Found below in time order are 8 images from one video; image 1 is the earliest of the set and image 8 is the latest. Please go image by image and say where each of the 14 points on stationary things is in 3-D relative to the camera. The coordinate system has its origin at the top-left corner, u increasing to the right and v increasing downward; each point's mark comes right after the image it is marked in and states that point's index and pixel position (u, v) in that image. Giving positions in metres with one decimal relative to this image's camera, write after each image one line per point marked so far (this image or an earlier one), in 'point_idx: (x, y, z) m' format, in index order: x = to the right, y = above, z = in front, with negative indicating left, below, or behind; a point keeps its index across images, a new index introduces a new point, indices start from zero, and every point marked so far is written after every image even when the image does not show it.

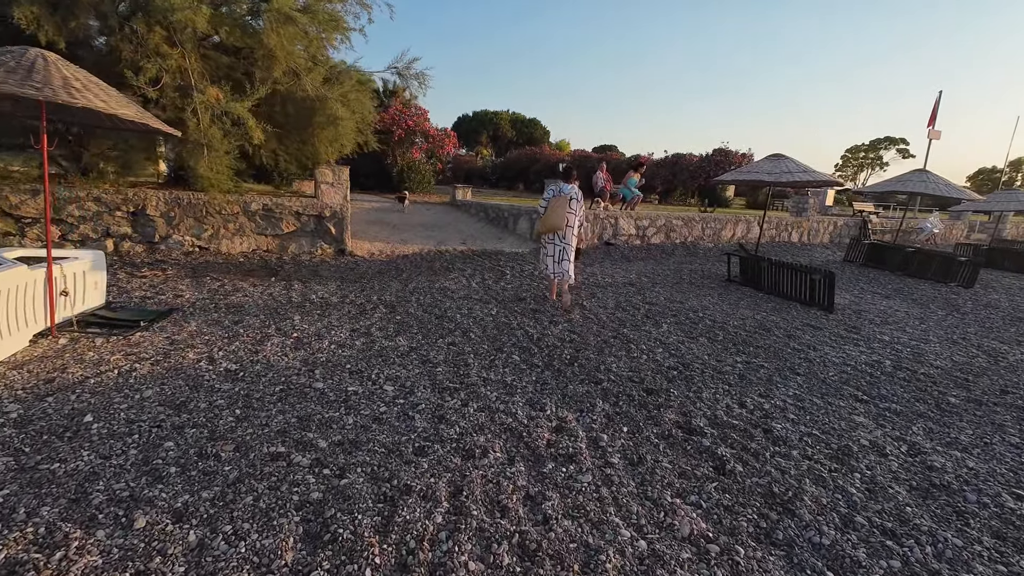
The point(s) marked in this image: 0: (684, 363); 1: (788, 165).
0: (+1.7, -0.7, +4.1) m
1: (+4.7, +2.1, +7.3) m
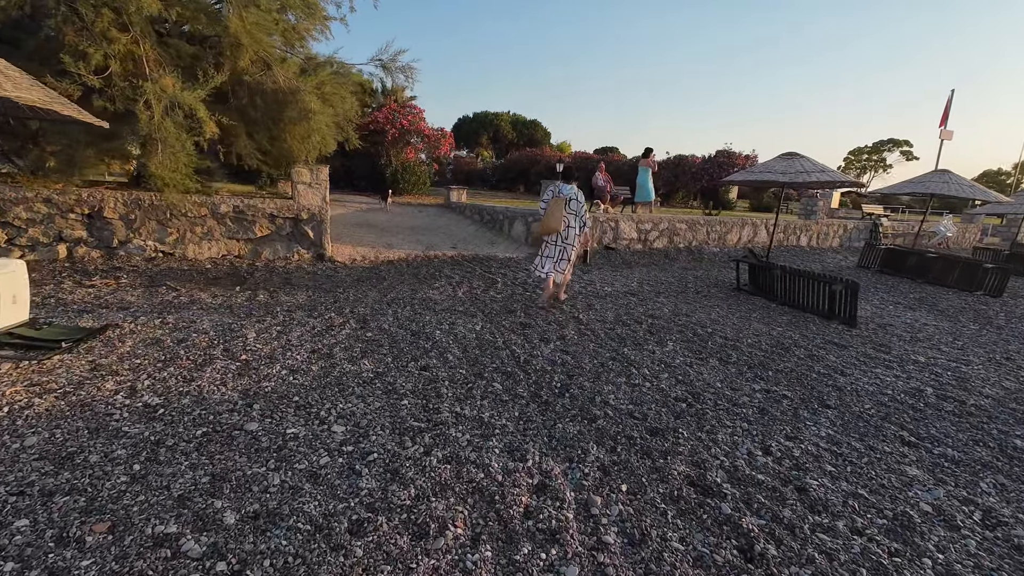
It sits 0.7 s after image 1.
0: (+1.5, -0.9, +3.6) m
1: (+4.6, +1.9, +6.7) m
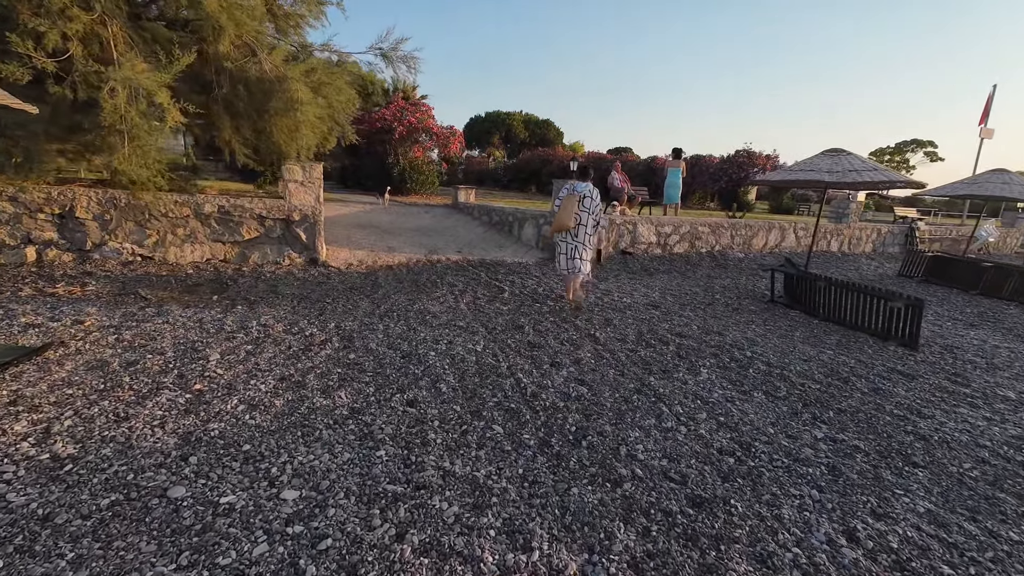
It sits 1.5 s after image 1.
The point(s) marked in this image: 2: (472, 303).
0: (+1.5, -1.0, +2.9) m
1: (+4.7, +1.8, +5.9) m
2: (-0.5, -0.2, +5.9) m
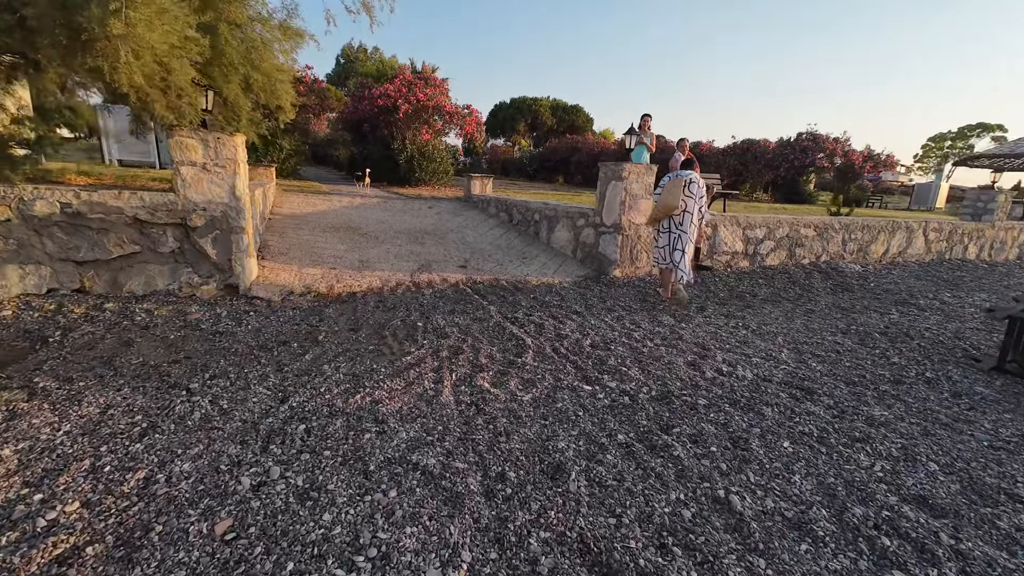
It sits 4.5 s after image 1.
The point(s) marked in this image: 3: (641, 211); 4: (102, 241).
0: (+1.6, -1.6, +0.1) m
1: (+5.0, +1.2, +3.0) m
2: (-0.3, -0.7, +3.2) m
3: (+1.9, +1.1, +6.2) m
4: (-4.0, +0.5, +4.2) m
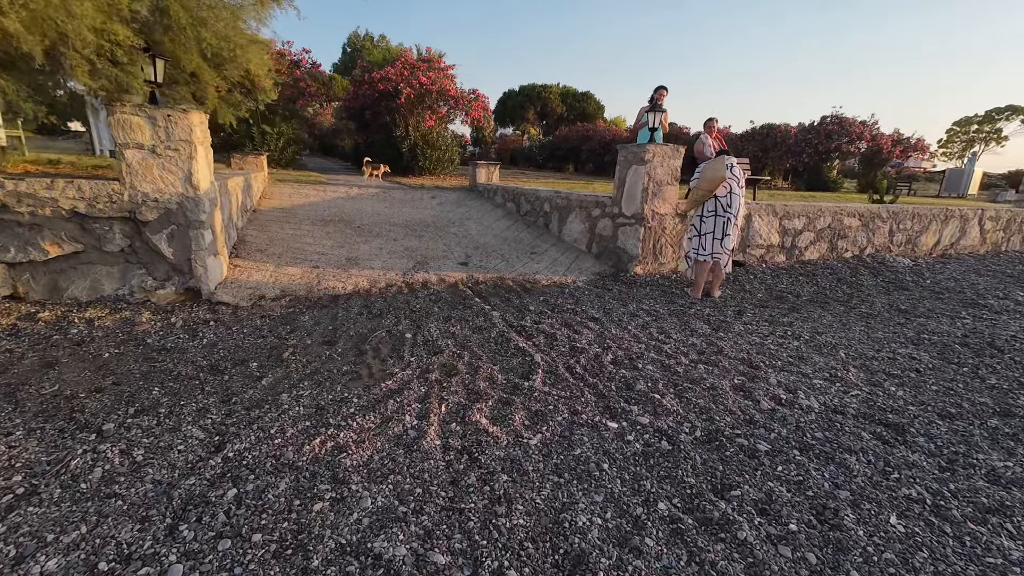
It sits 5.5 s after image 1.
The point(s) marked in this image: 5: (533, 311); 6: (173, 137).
0: (+1.5, -1.7, -0.6) m
1: (+5.0, +1.1, +2.1) m
2: (-0.3, -0.8, +2.6) m
3: (+2.0, +1.1, +5.5) m
4: (-4.0, +0.4, +3.5) m
5: (+0.2, -0.2, +4.3) m
6: (-2.9, +1.3, +3.6) m
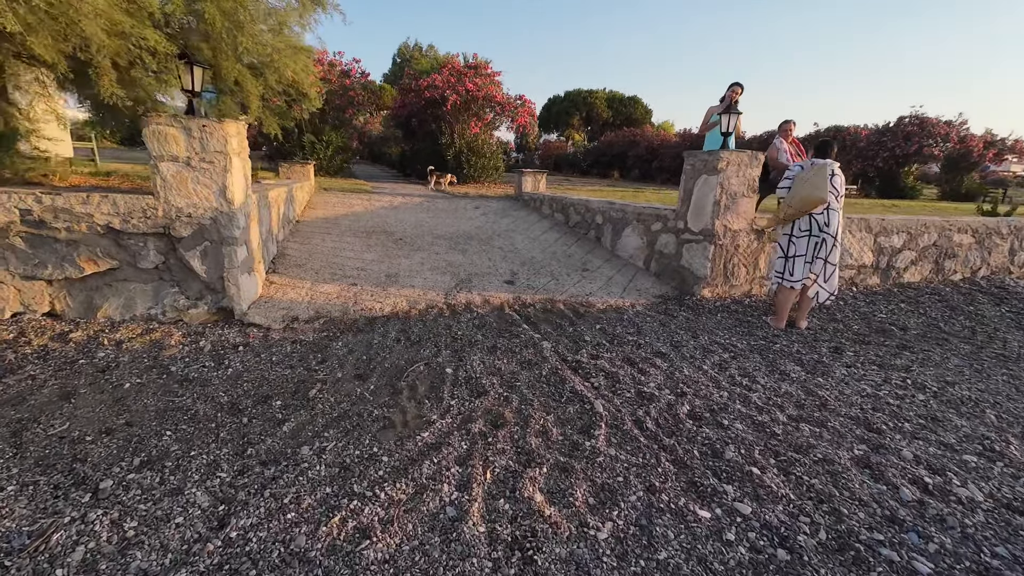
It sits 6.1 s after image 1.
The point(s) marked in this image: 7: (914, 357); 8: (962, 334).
0: (+1.5, -1.9, -1.2) m
1: (+5.2, +0.8, +1.2) m
2: (0.0, -1.0, +2.1) m
3: (+2.6, +0.8, +4.8) m
4: (-3.5, +0.3, +3.4) m
5: (+0.7, -0.5, +3.7) m
6: (-2.4, +1.1, +3.4) m
7: (+3.5, -0.6, +3.7) m
8: (+4.5, -0.5, +4.3) m
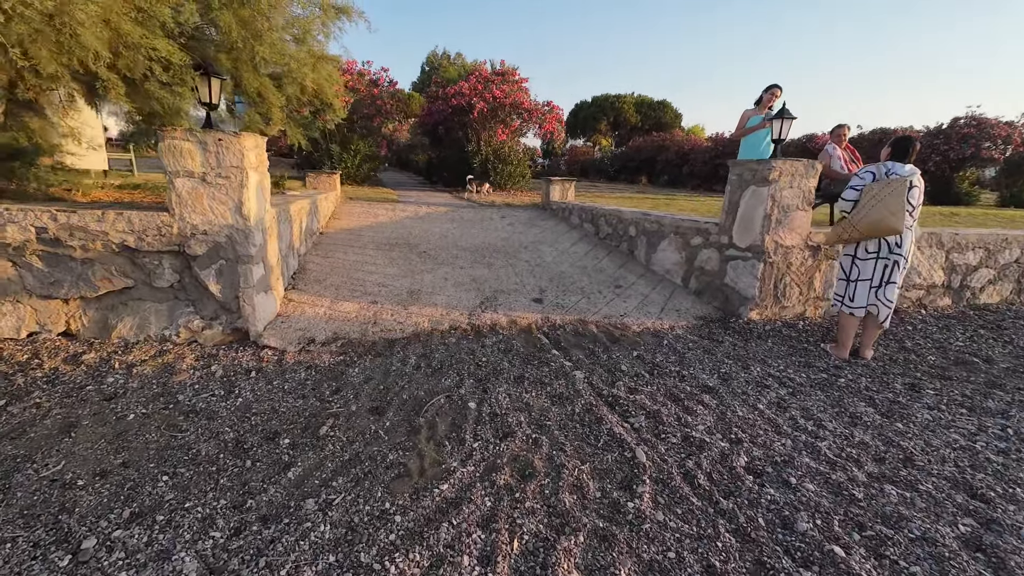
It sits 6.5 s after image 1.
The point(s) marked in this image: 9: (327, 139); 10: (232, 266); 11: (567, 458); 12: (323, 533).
0: (+1.4, -2.1, -1.7) m
1: (+5.3, +0.6, +0.6) m
2: (+0.1, -1.2, +1.8) m
3: (+2.9, +0.6, +4.3) m
4: (-3.3, +0.1, +3.3) m
5: (+0.9, -0.7, +3.4) m
6: (-2.2, +1.0, +3.3) m
7: (+3.7, -0.8, +3.2) m
8: (+4.8, -0.7, +3.7) m
9: (-5.1, +4.1, +11.8) m
10: (-2.3, +0.2, +3.4) m
11: (+0.3, -1.0, +2.4) m
12: (-0.8, -1.1, +1.9) m
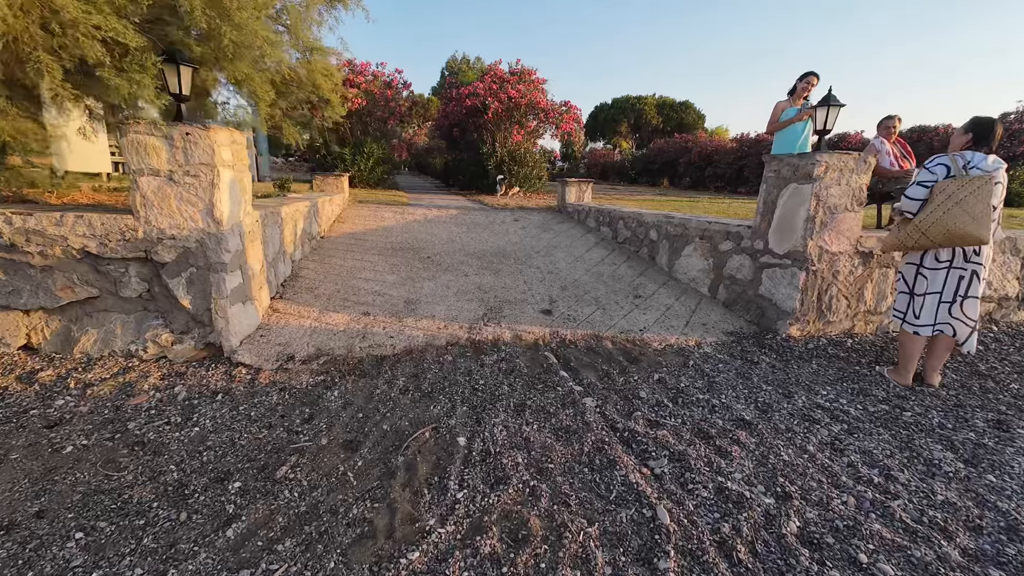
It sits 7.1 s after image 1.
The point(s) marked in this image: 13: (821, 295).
0: (+1.2, -2.1, -2.2) m
1: (+5.2, +0.5, -0.1) m
2: (0.0, -1.2, +1.3) m
3: (+2.9, +0.5, +3.8) m
4: (-3.3, 0.0, +3.0) m
5: (+0.9, -0.8, +2.9) m
6: (-2.2, +0.9, +2.9) m
7: (+3.7, -0.9, +2.6) m
8: (+4.8, -0.8, +3.1) m
9: (-4.7, +4.0, +11.6) m
10: (-2.2, +0.1, +3.1) m
11: (+0.3, -1.0, +2.0) m
12: (-0.9, -1.1, +1.5) m
13: (+2.8, -0.1, +3.9) m
